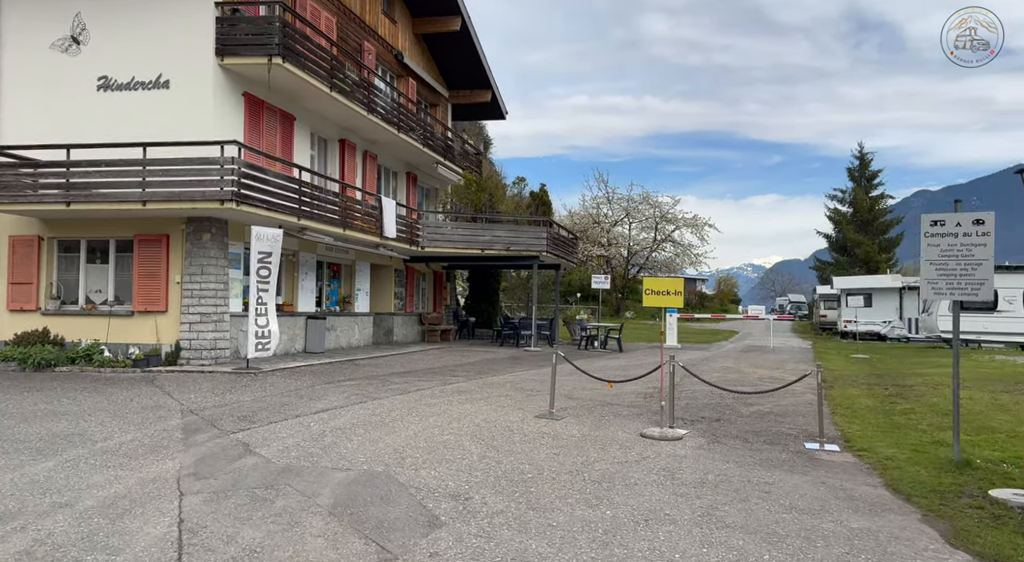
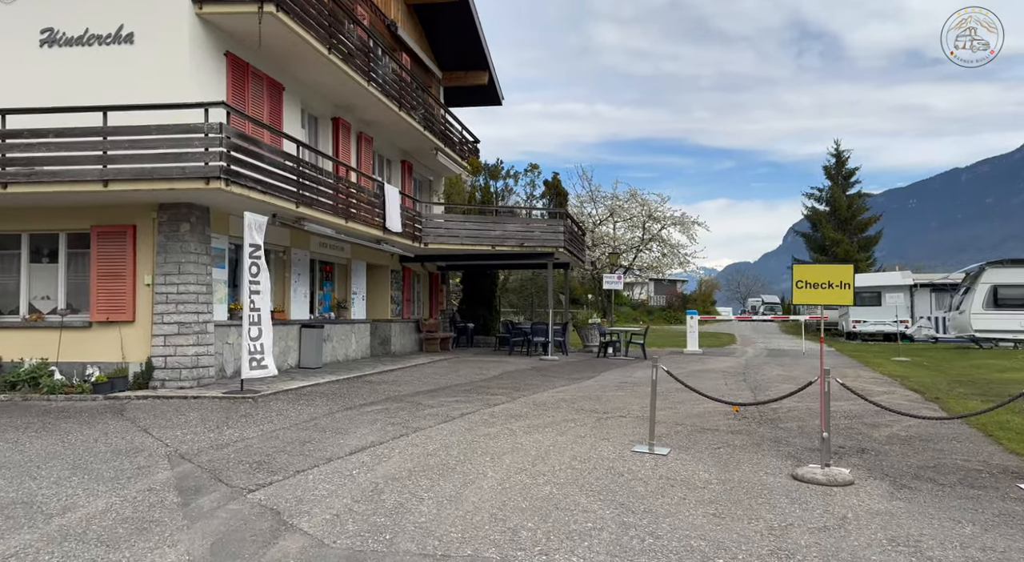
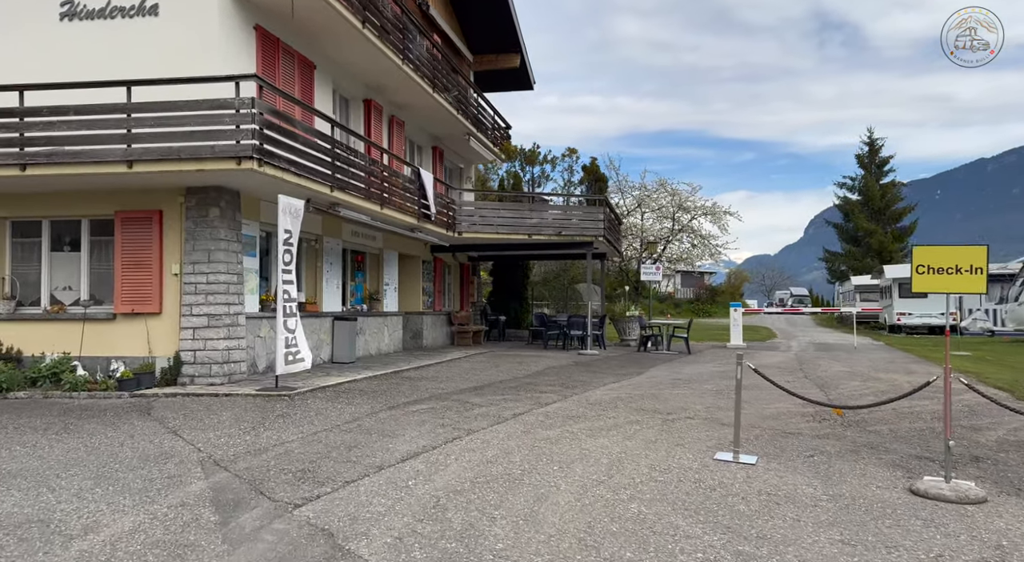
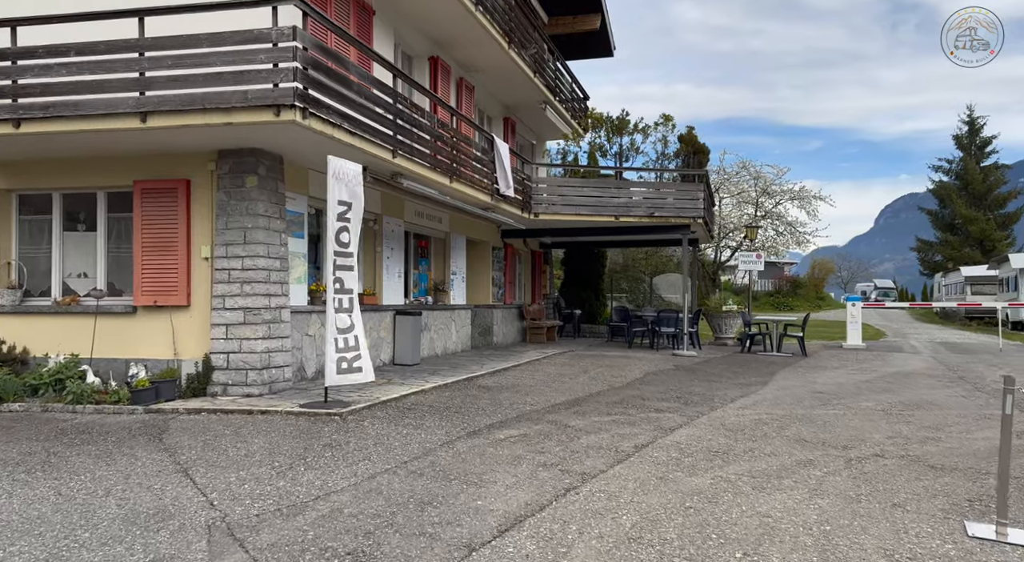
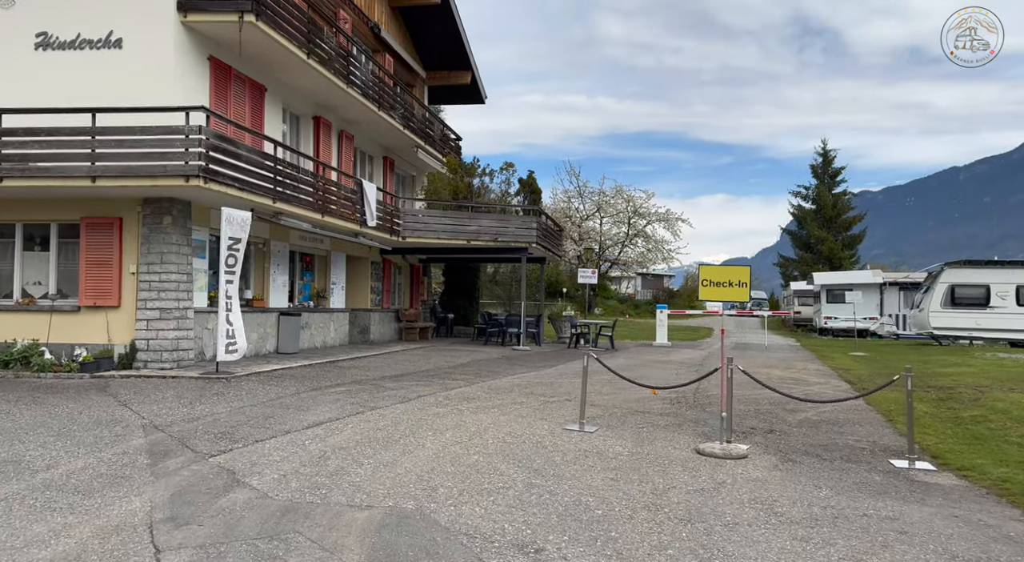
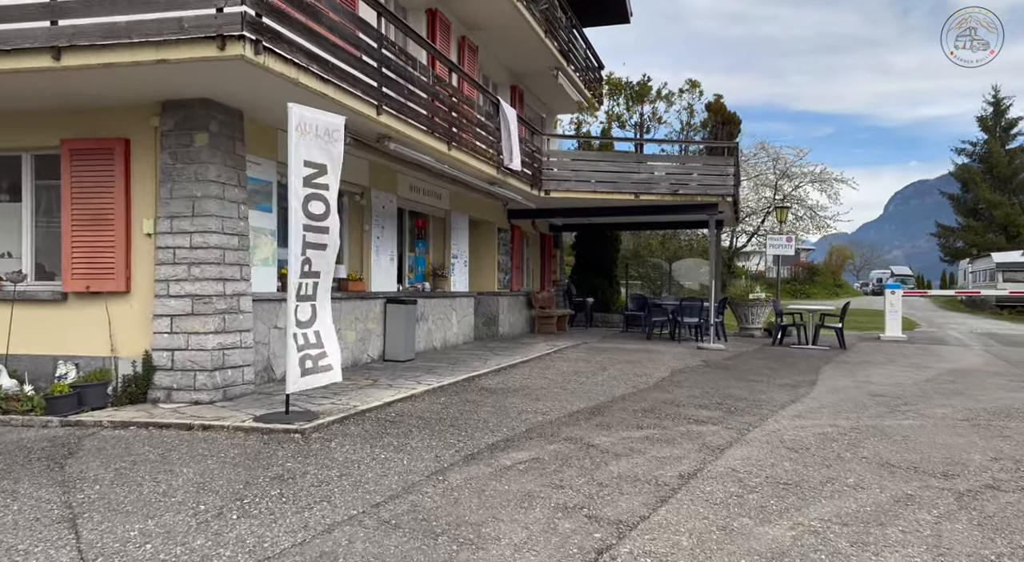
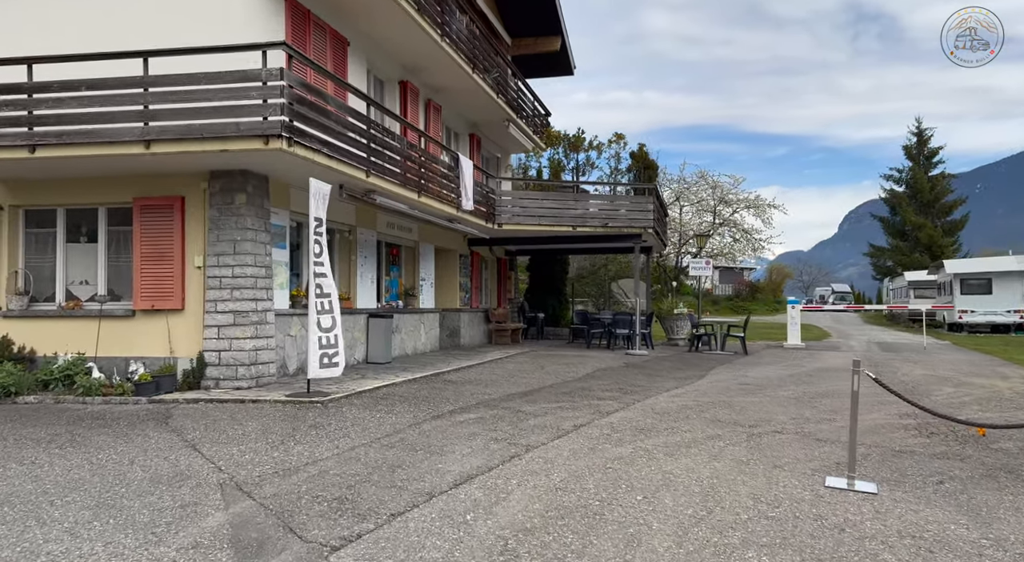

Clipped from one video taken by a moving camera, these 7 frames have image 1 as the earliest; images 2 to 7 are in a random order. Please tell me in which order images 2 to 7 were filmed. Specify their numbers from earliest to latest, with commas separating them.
5, 2, 3, 7, 4, 6
